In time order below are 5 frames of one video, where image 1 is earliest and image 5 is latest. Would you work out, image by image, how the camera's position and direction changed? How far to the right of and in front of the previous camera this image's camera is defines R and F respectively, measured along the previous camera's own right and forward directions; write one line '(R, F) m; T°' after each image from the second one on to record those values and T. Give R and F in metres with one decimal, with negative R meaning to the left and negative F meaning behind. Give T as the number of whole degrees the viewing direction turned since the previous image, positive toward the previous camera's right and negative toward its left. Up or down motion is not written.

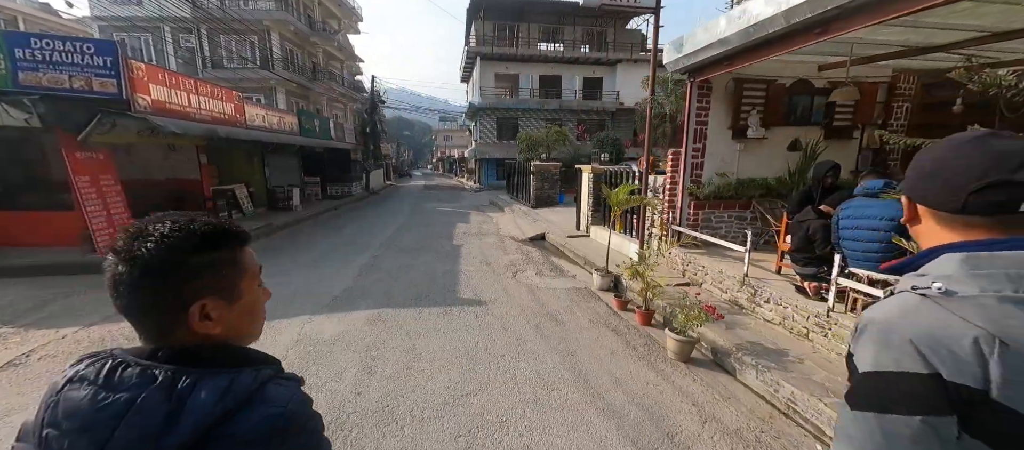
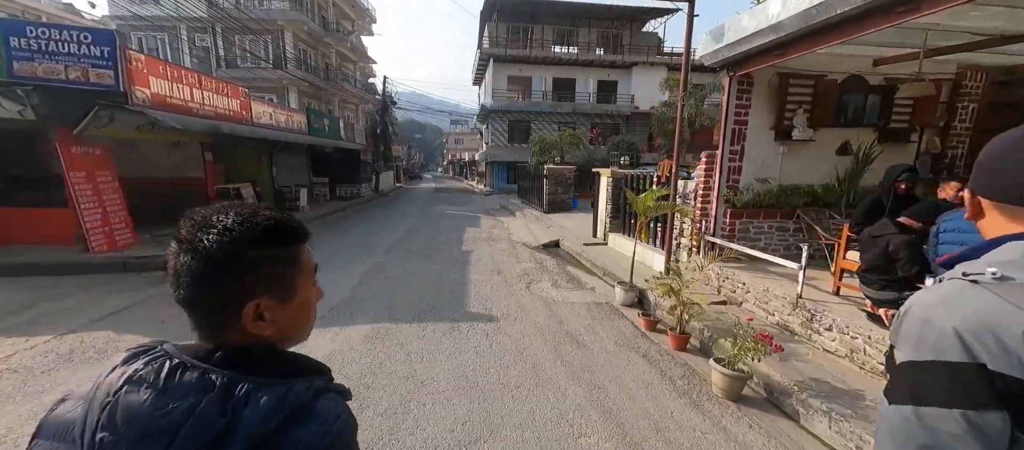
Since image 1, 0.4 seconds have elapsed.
(-0.1, +0.5) m; -1°
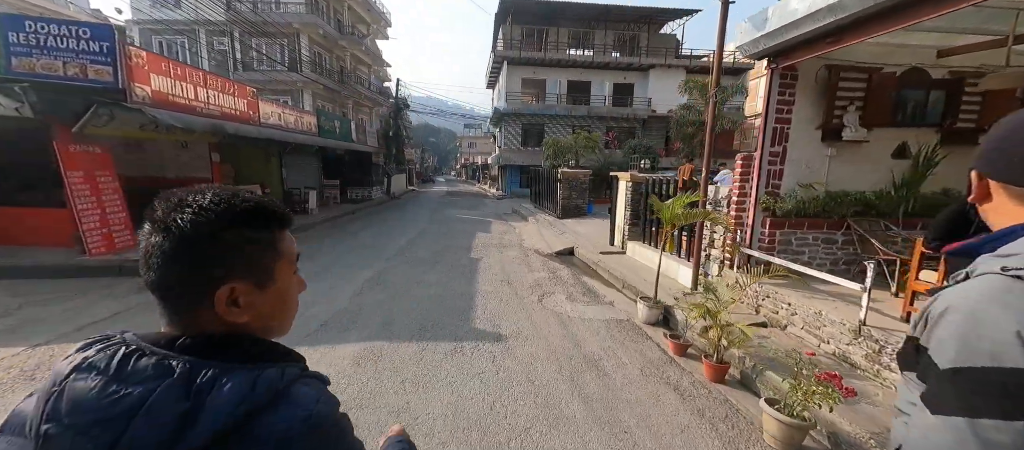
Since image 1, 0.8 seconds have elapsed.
(0.0, +0.5) m; -2°
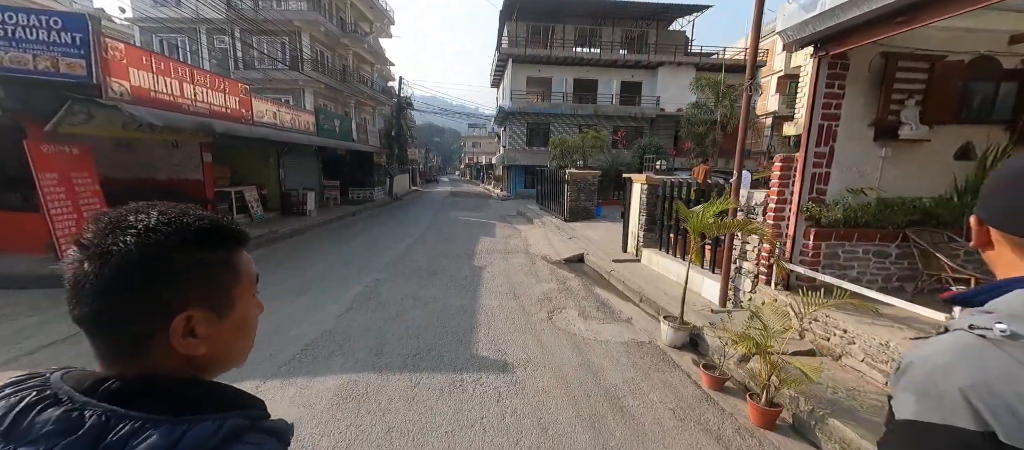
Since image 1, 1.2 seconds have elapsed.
(0.0, +0.5) m; -1°
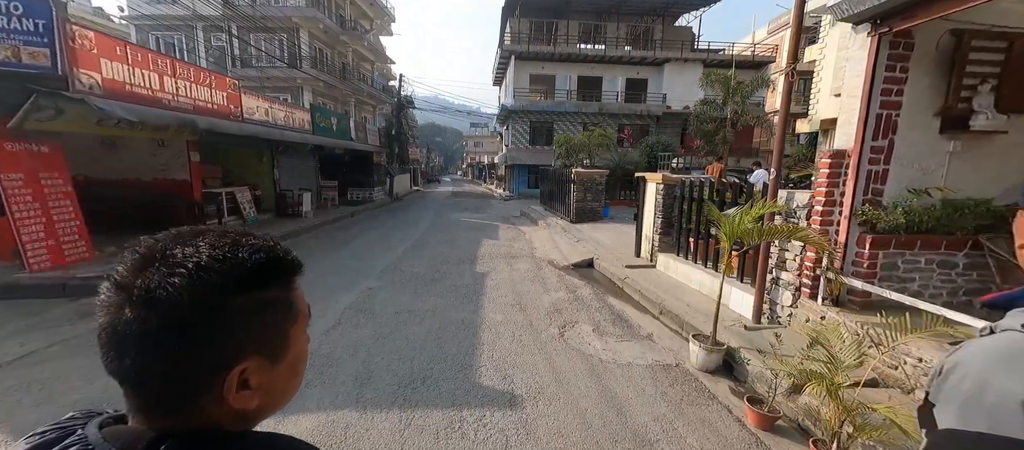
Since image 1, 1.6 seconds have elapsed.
(-0.1, +0.5) m; 0°
